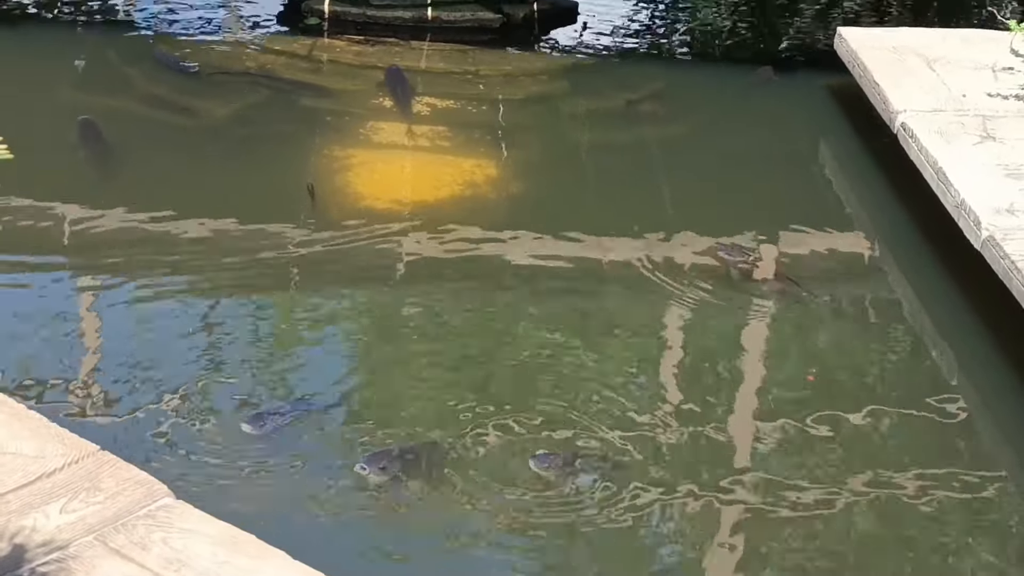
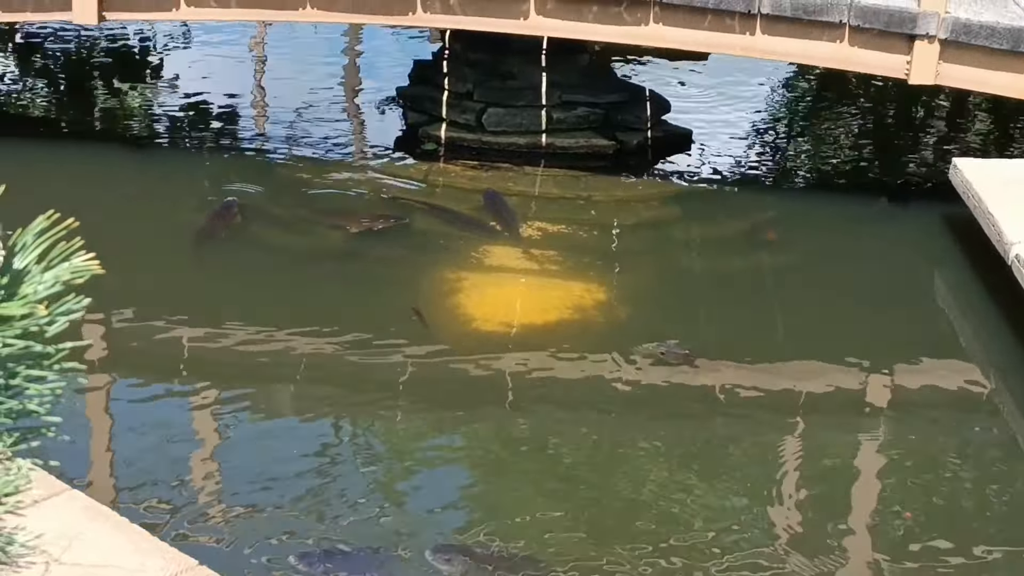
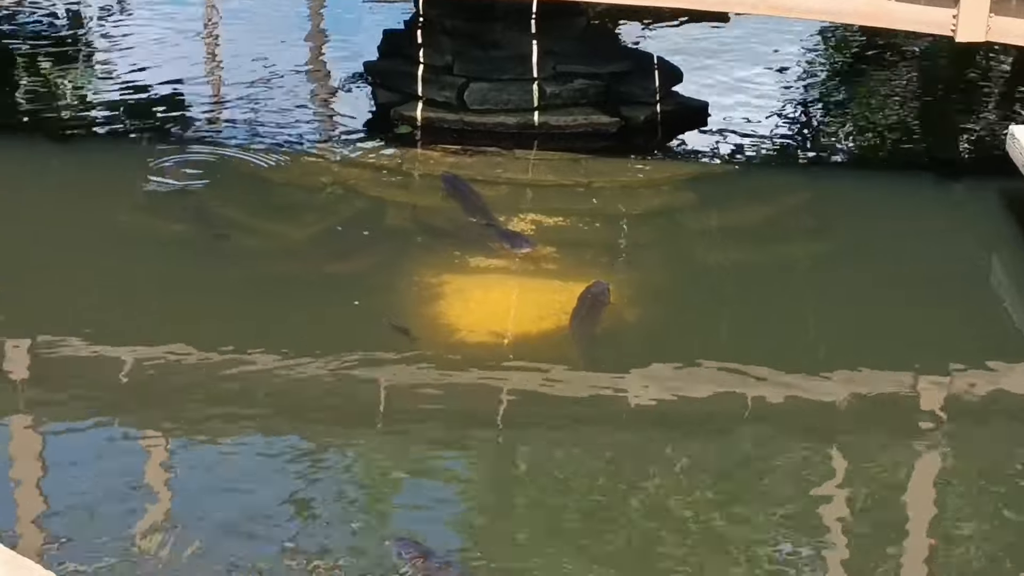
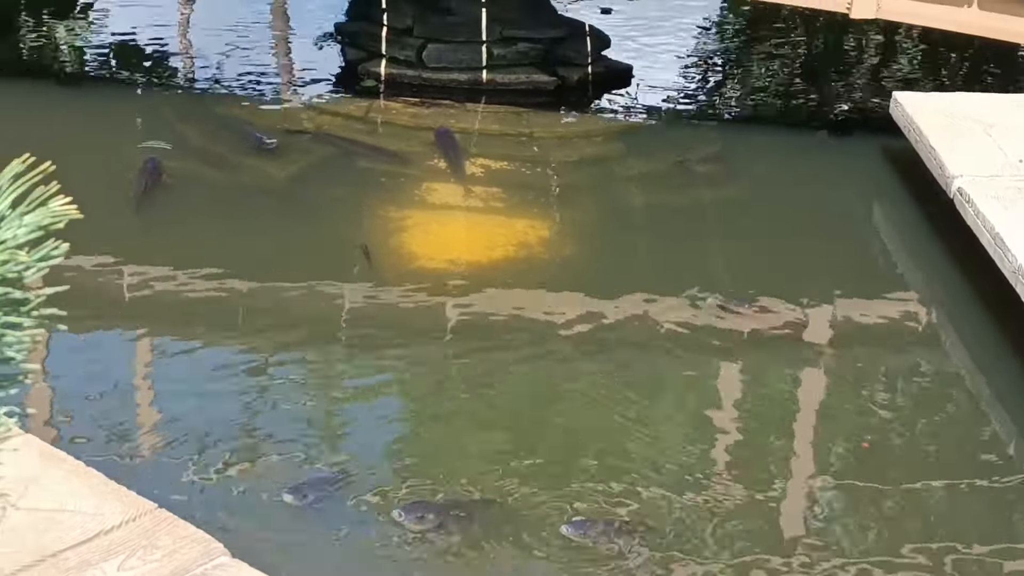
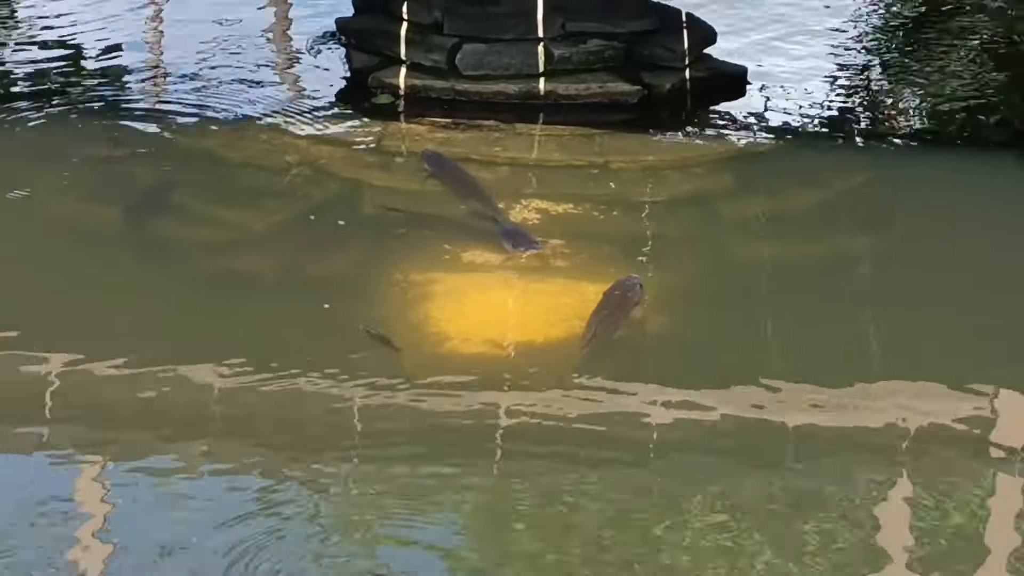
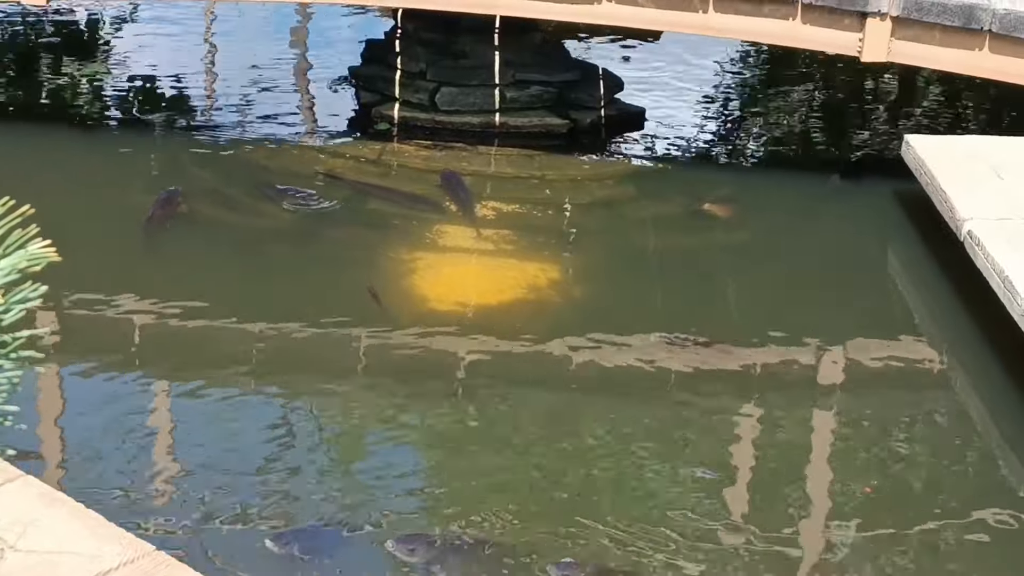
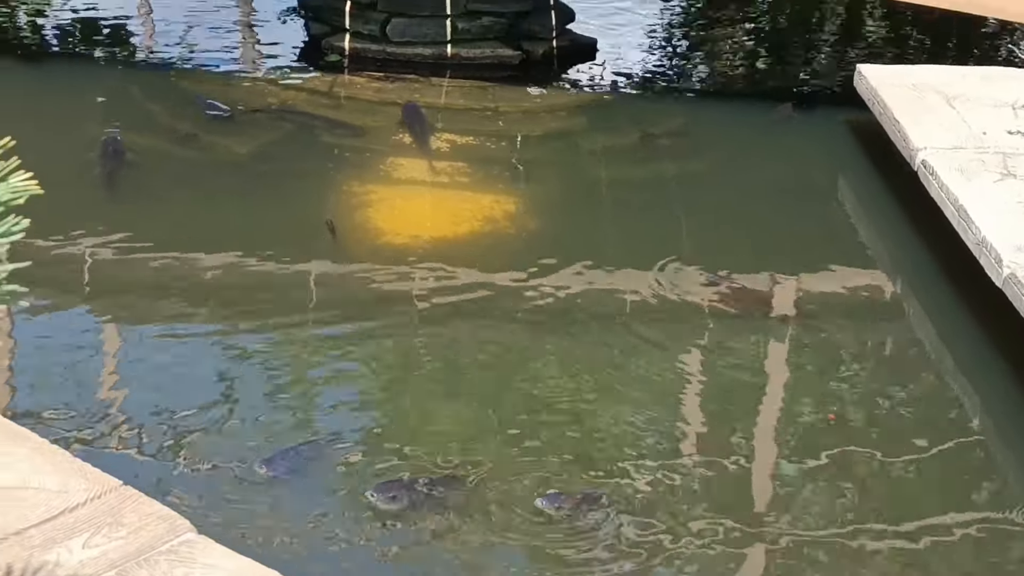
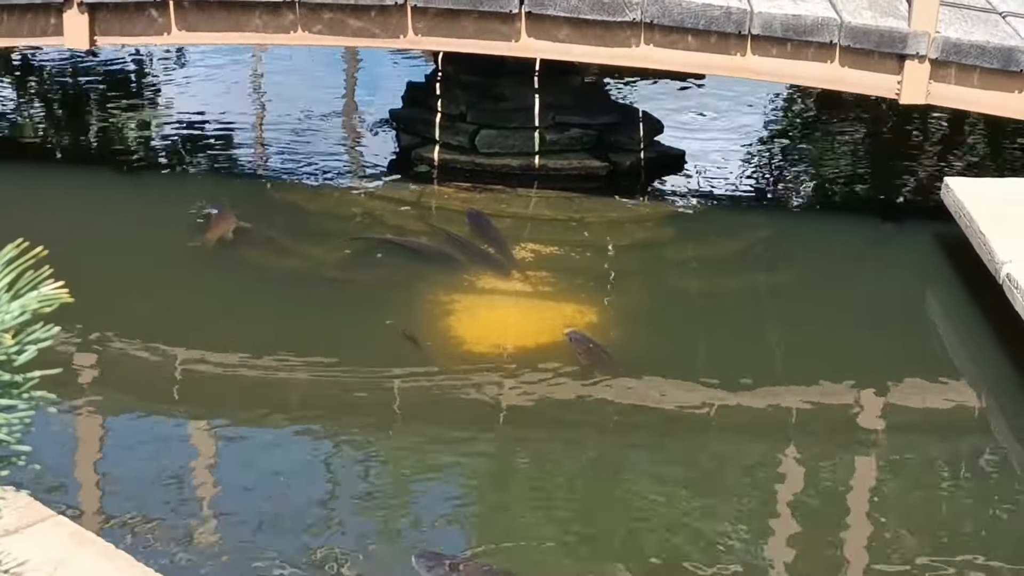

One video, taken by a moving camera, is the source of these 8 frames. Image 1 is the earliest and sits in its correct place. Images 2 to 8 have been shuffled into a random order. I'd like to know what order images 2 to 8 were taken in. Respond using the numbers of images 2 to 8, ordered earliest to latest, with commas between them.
7, 4, 6, 2, 8, 3, 5
